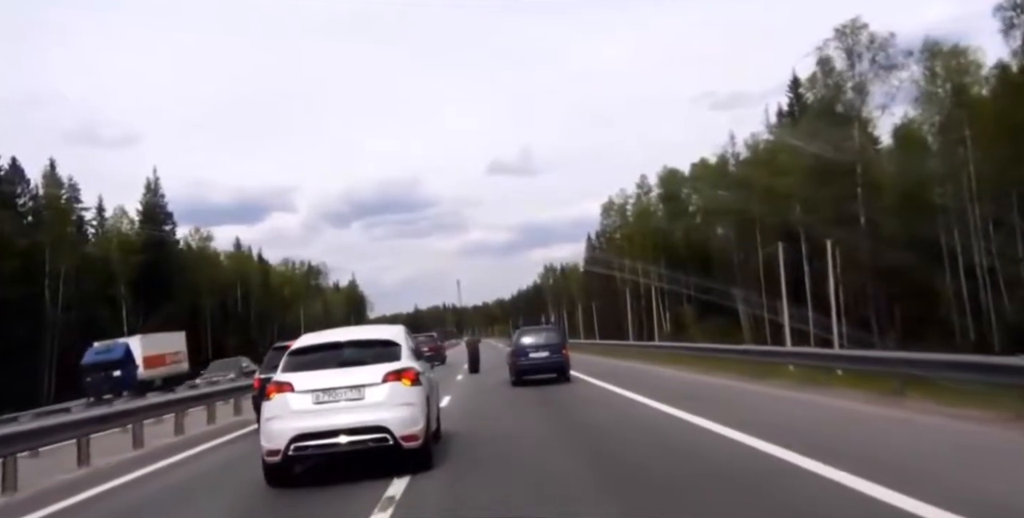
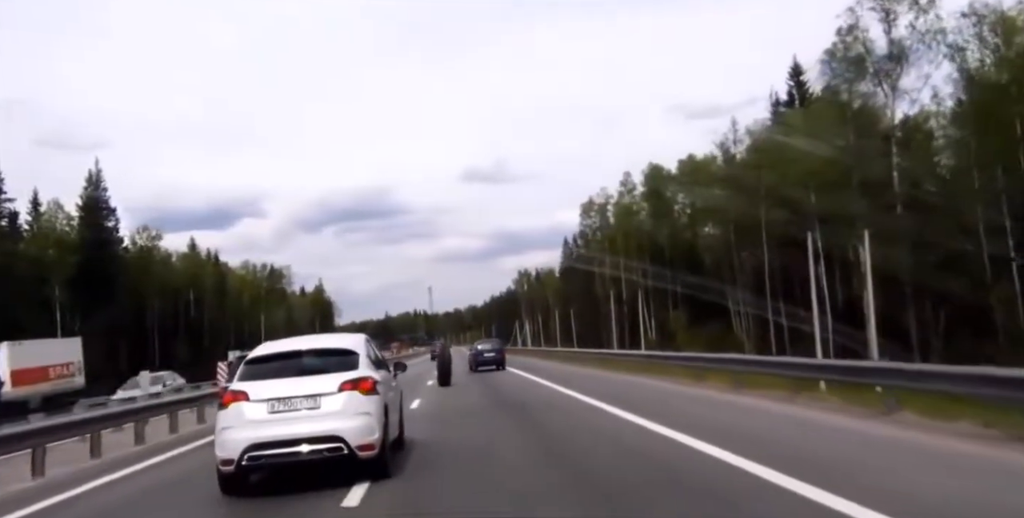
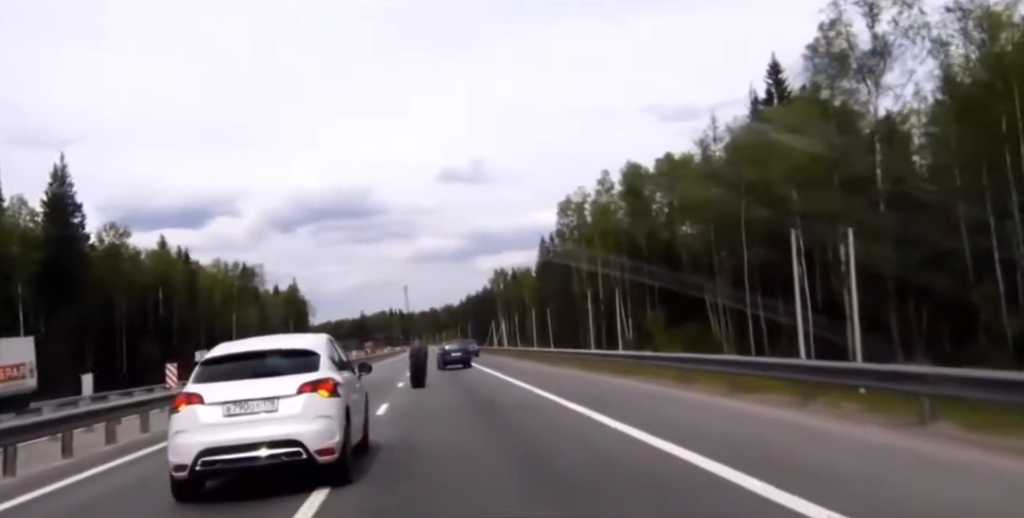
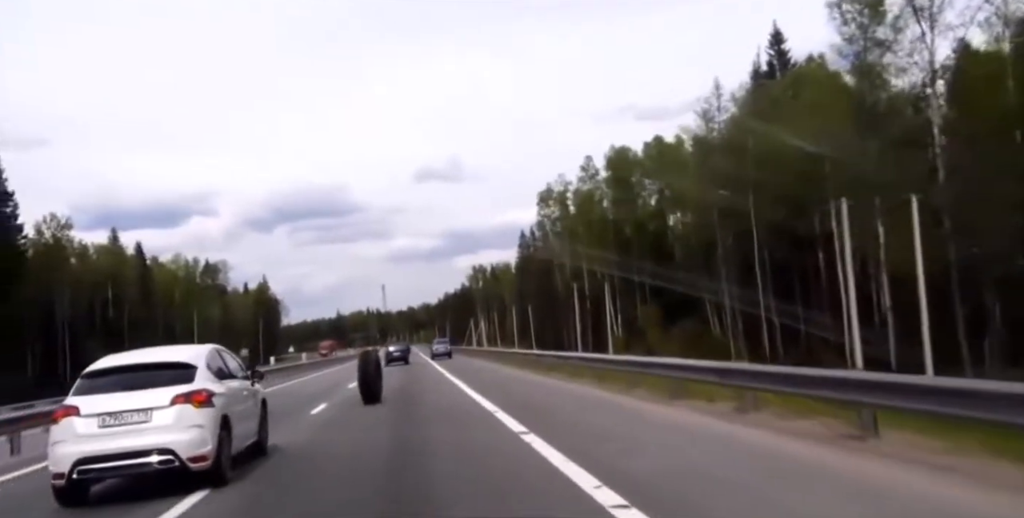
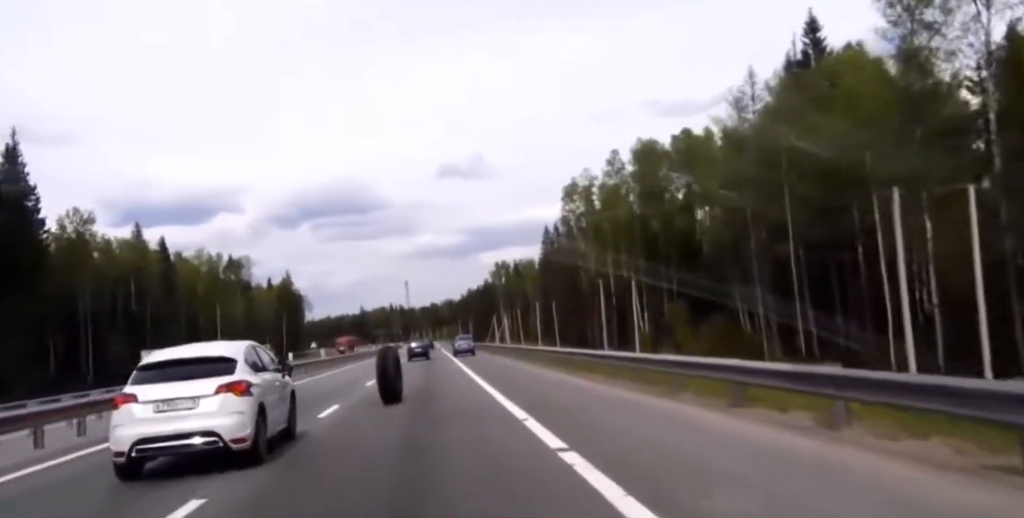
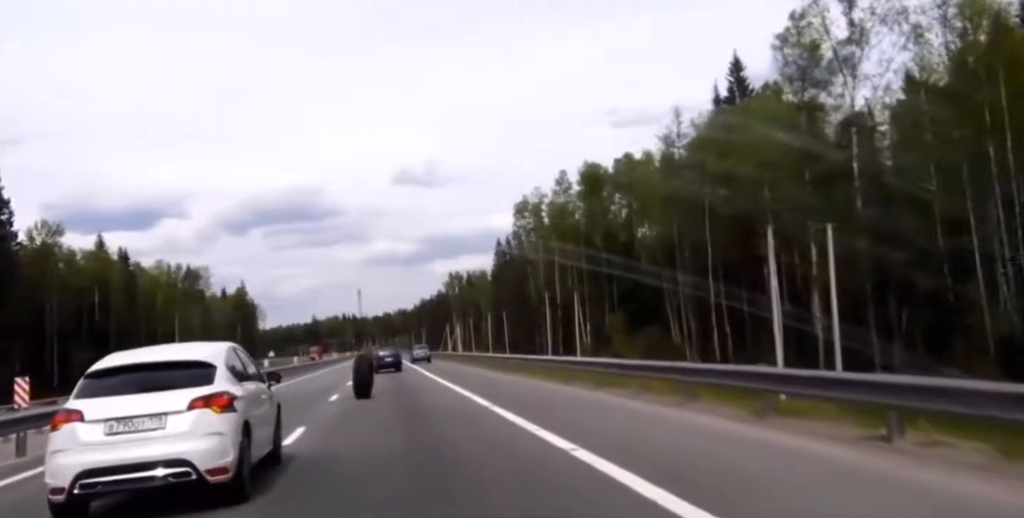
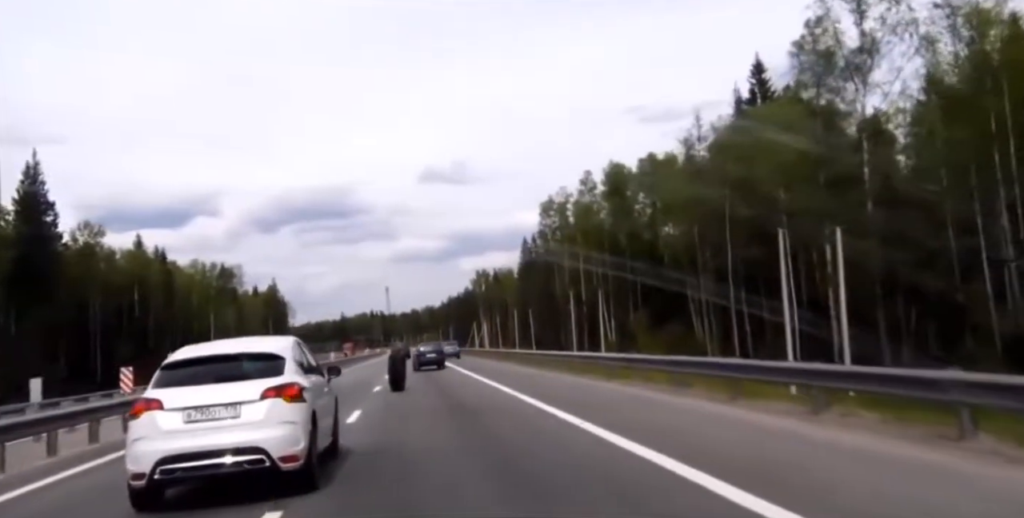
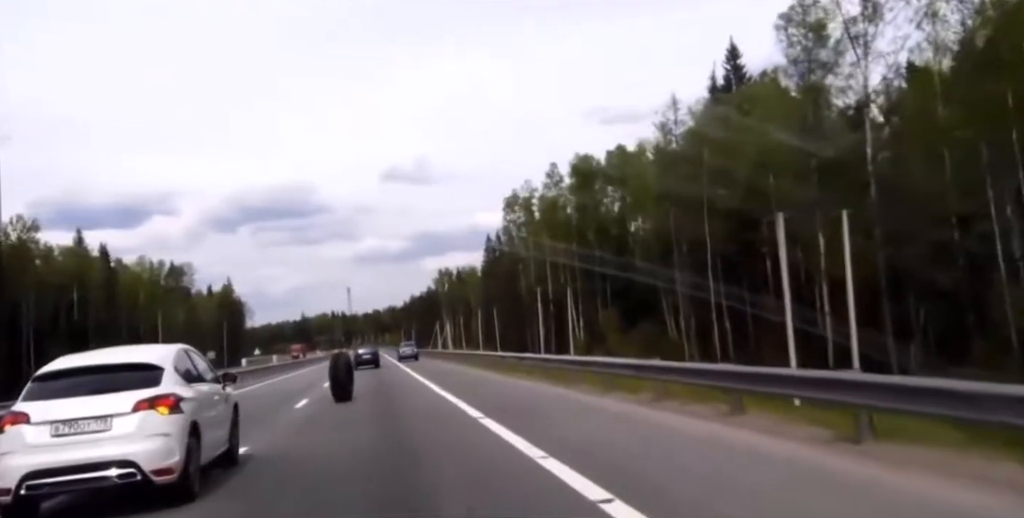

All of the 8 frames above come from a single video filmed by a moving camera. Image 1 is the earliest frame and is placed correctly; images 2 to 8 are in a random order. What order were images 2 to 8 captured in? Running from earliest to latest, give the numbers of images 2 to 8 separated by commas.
2, 3, 7, 6, 8, 4, 5
